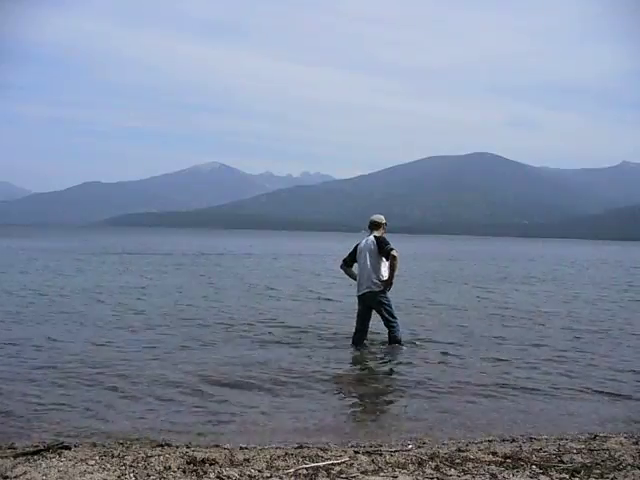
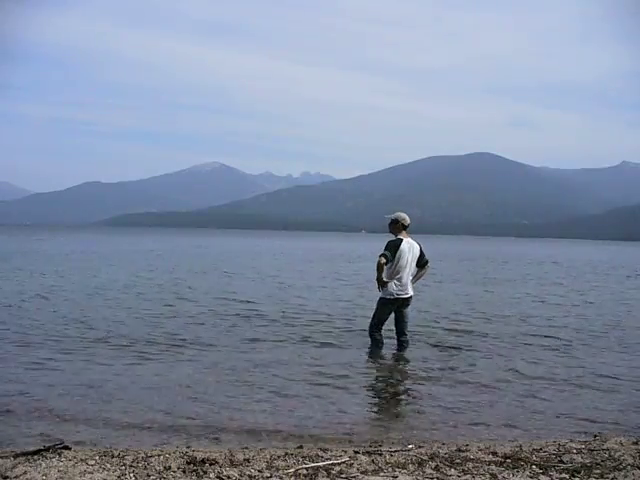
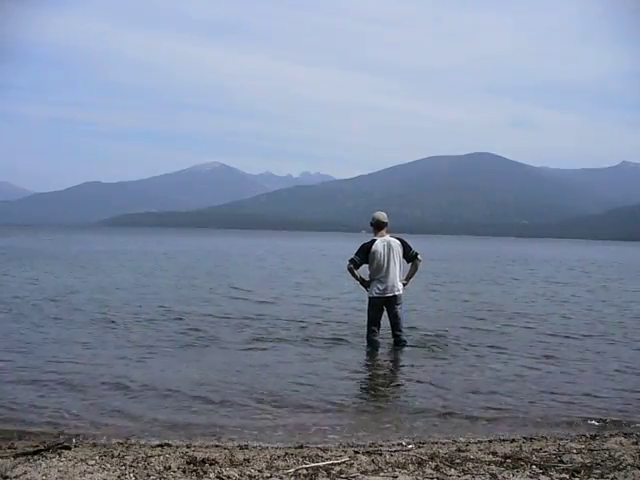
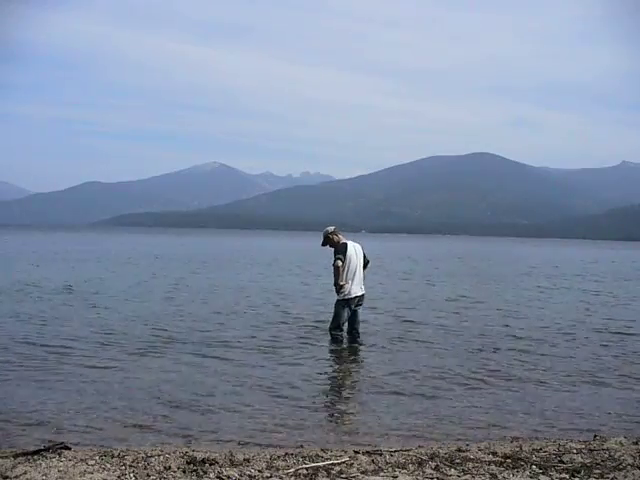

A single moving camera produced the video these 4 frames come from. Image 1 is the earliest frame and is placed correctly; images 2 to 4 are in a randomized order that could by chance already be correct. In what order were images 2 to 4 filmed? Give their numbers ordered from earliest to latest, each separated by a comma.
3, 2, 4
